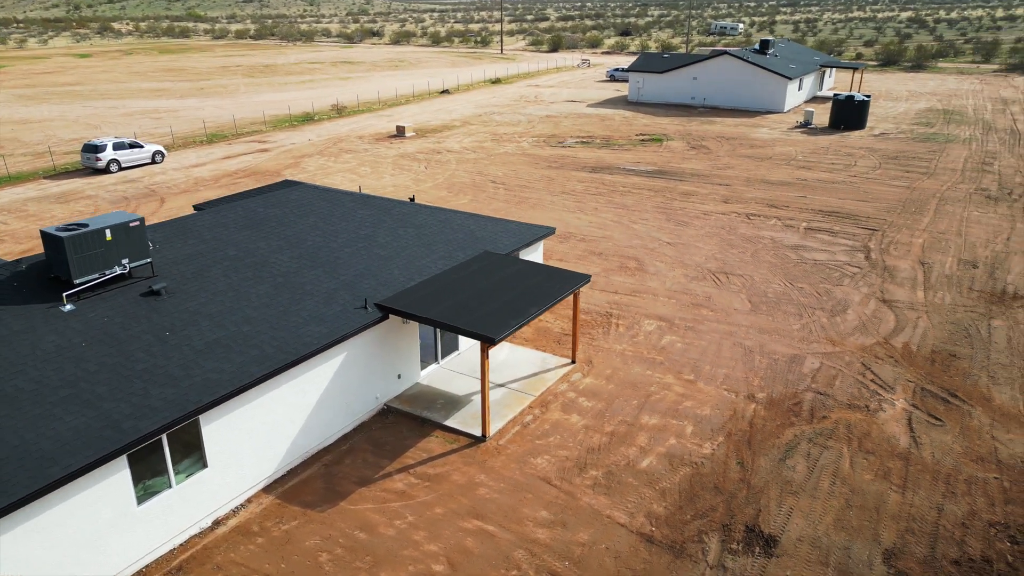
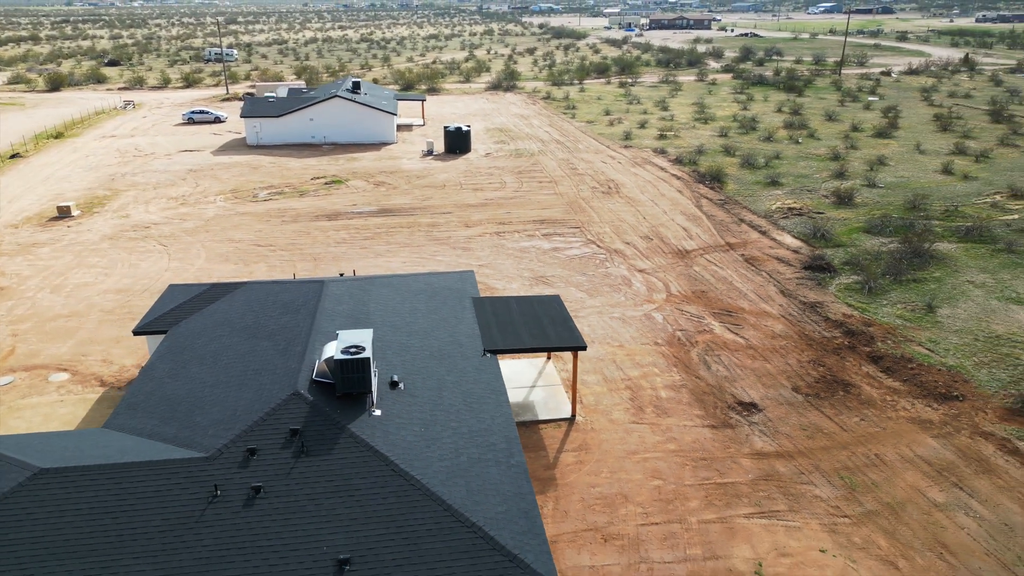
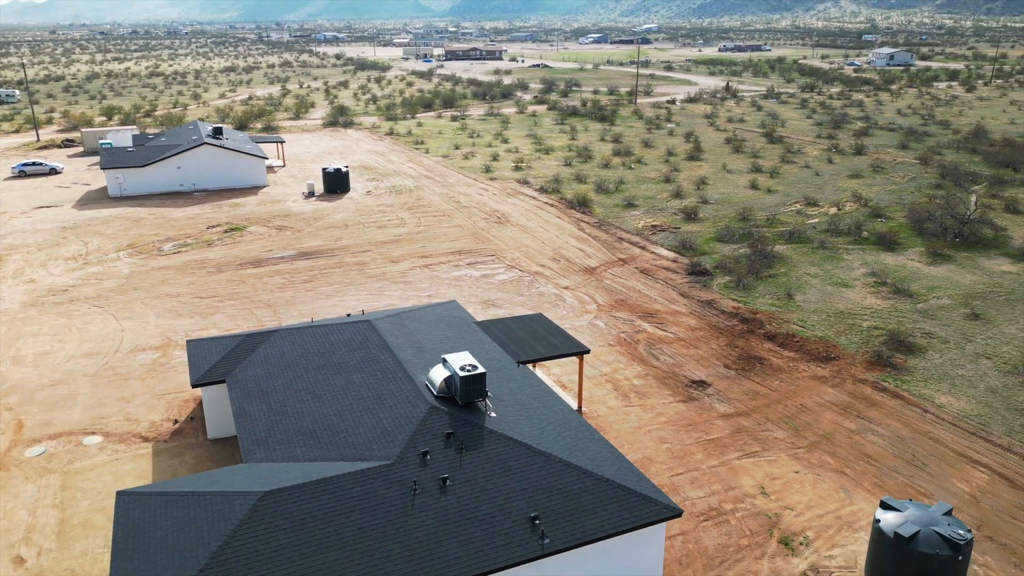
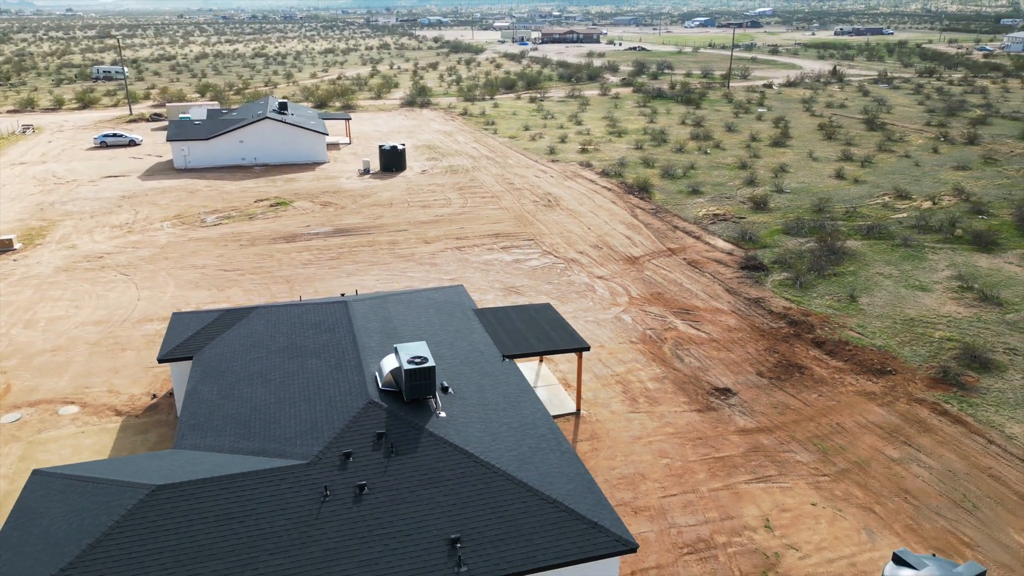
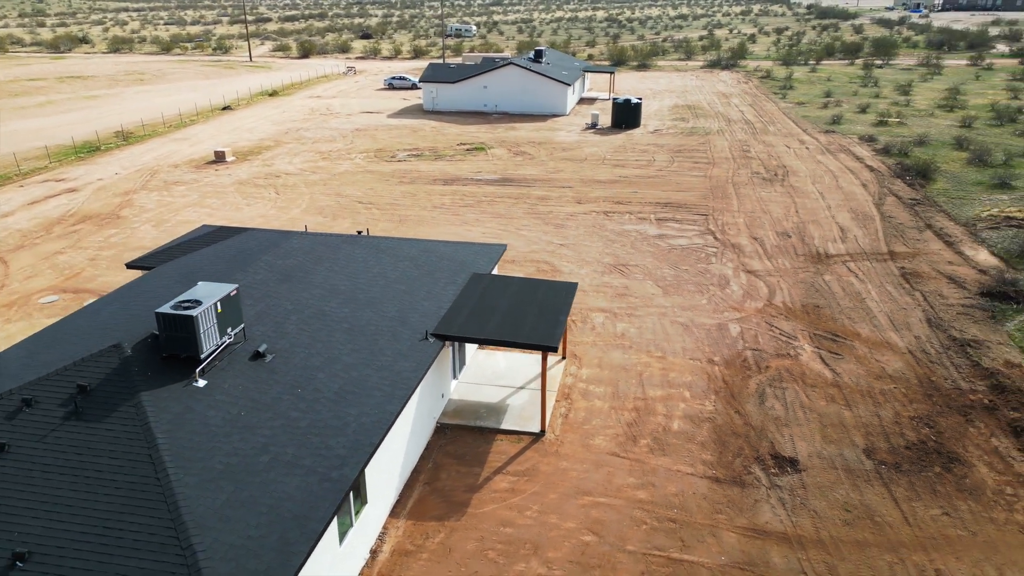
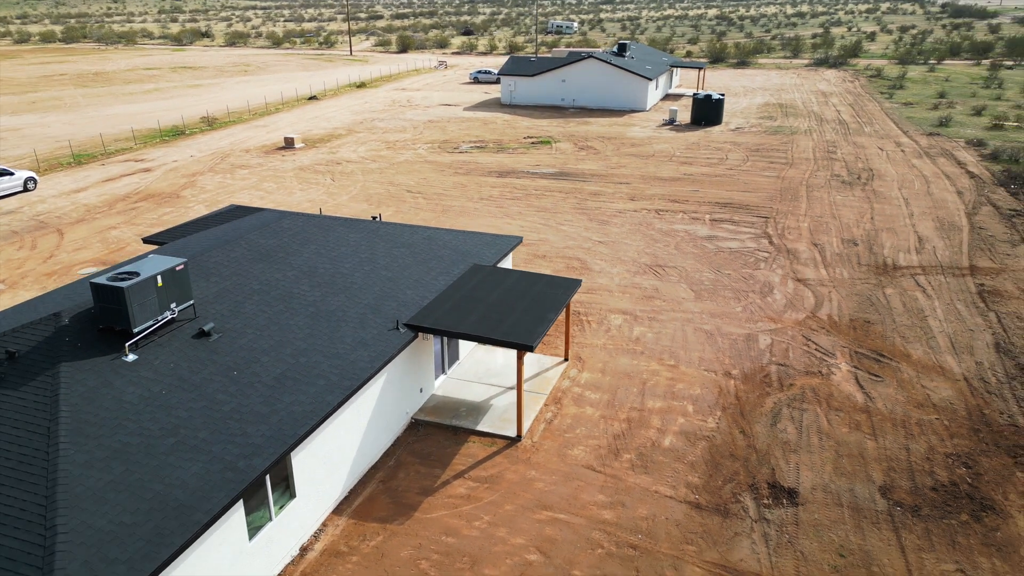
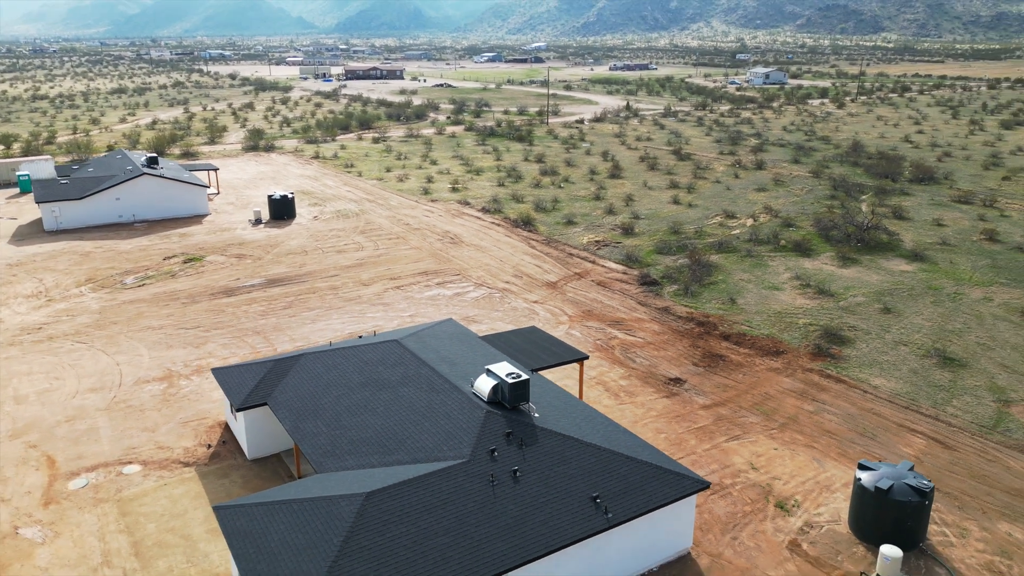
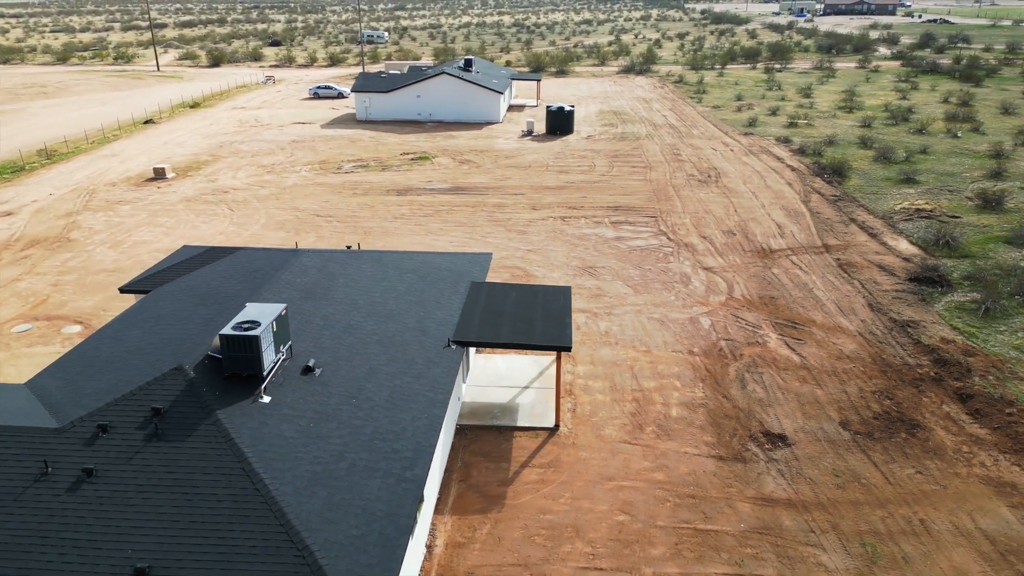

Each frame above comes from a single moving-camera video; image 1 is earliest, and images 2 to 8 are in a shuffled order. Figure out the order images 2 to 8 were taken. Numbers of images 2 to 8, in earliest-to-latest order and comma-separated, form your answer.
6, 5, 8, 2, 4, 3, 7
